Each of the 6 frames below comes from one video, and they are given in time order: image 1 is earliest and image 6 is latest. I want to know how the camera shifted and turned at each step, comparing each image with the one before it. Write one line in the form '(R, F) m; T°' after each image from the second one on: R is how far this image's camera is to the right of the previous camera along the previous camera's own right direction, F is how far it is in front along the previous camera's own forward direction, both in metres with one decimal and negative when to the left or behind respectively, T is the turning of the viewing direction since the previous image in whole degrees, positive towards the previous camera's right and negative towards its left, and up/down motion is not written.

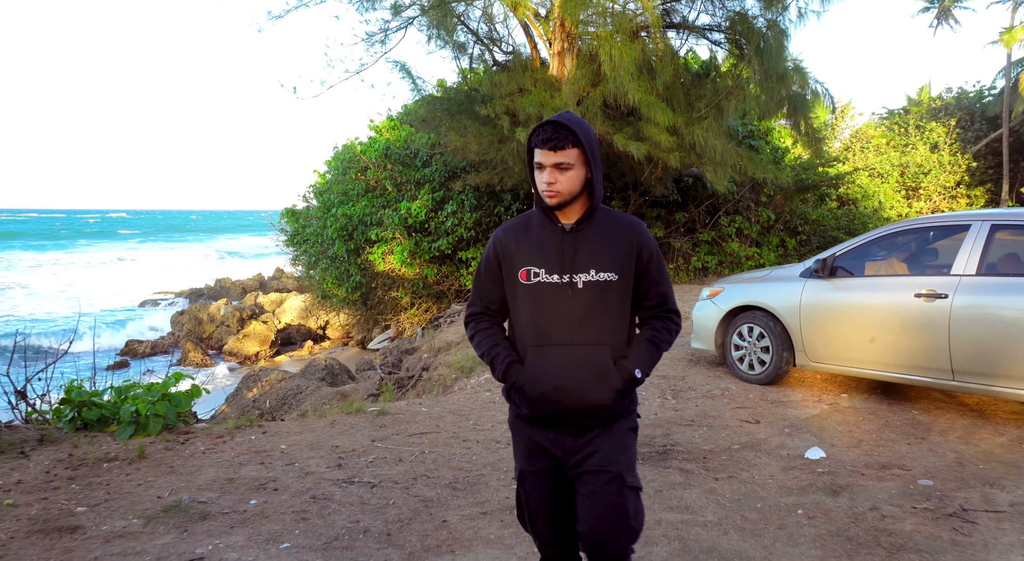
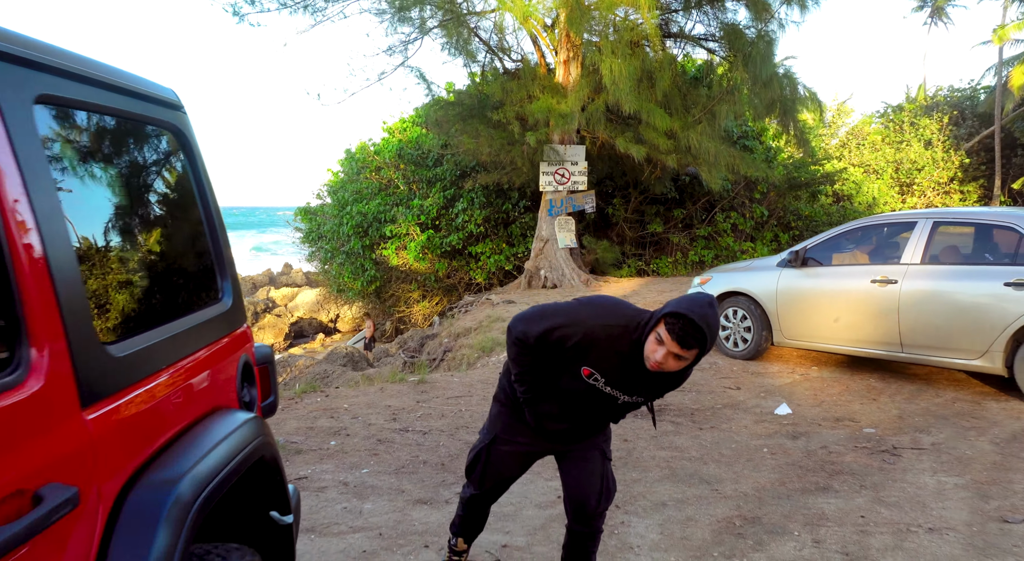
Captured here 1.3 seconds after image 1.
(-0.2, -1.1) m; 0°
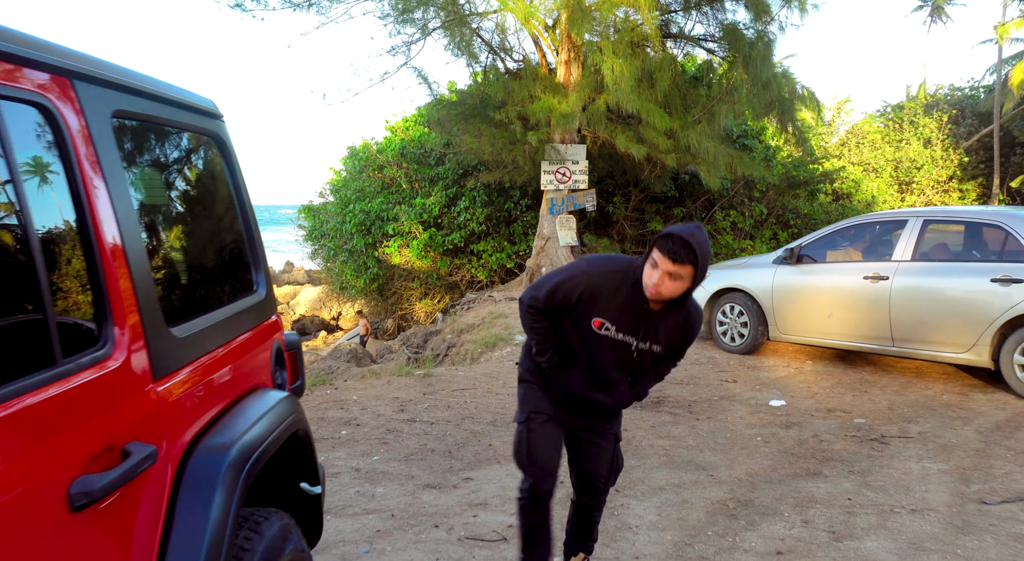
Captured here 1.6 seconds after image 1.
(0.0, -0.2) m; 0°
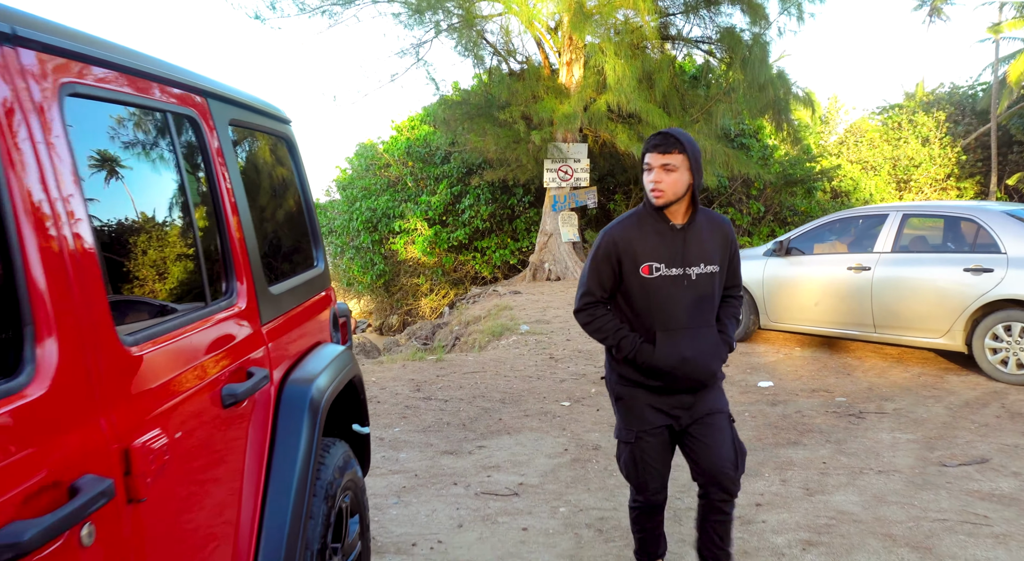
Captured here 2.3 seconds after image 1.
(-0.1, -0.5) m; 0°
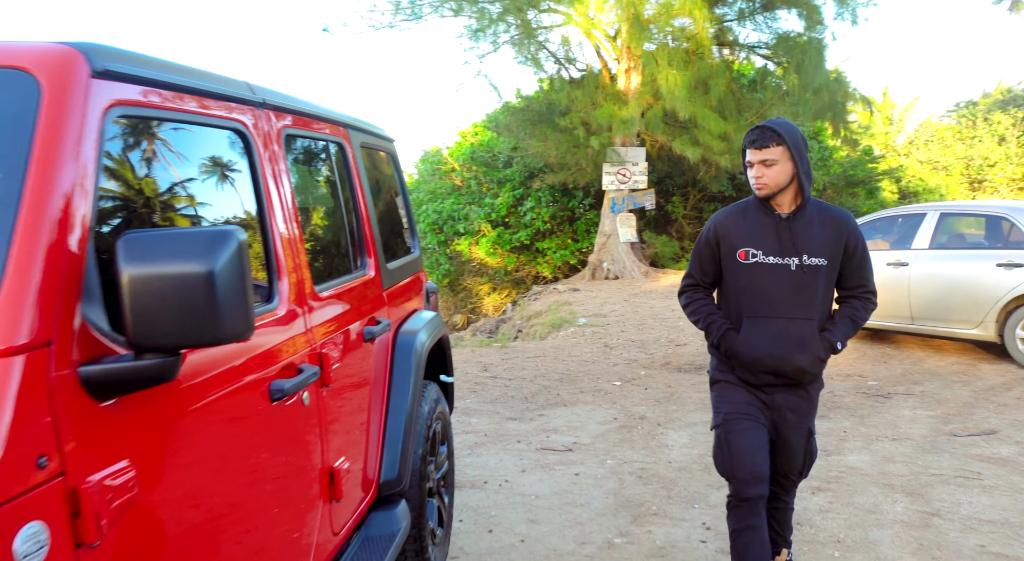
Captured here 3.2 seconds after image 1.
(0.0, -0.8) m; -5°
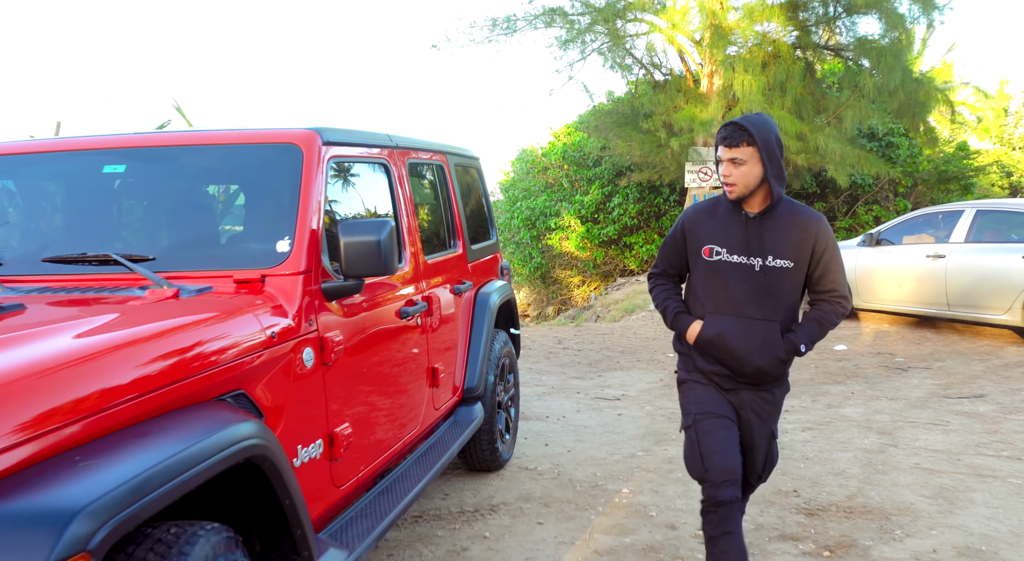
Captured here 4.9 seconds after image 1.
(+0.3, -1.4) m; -8°
